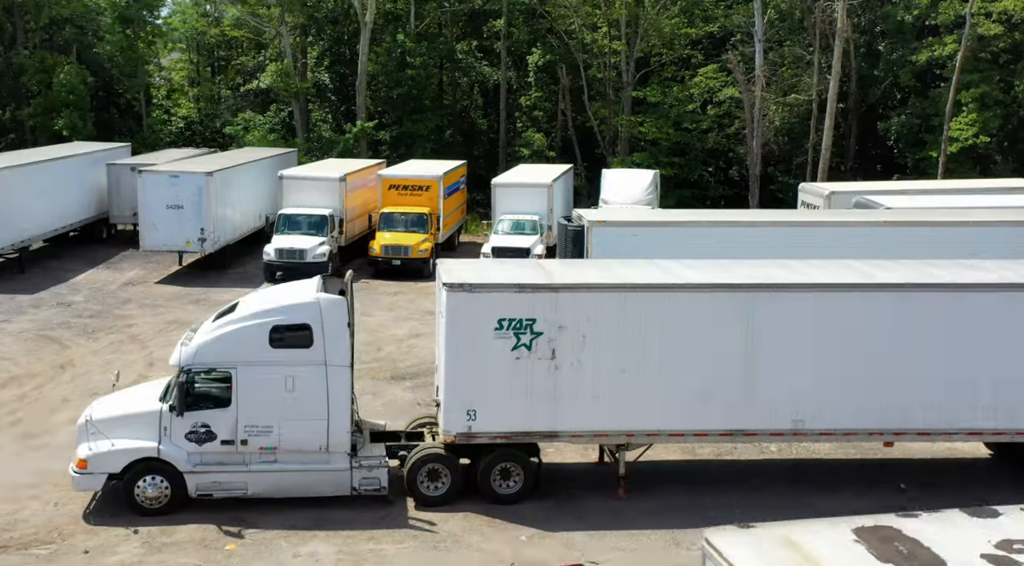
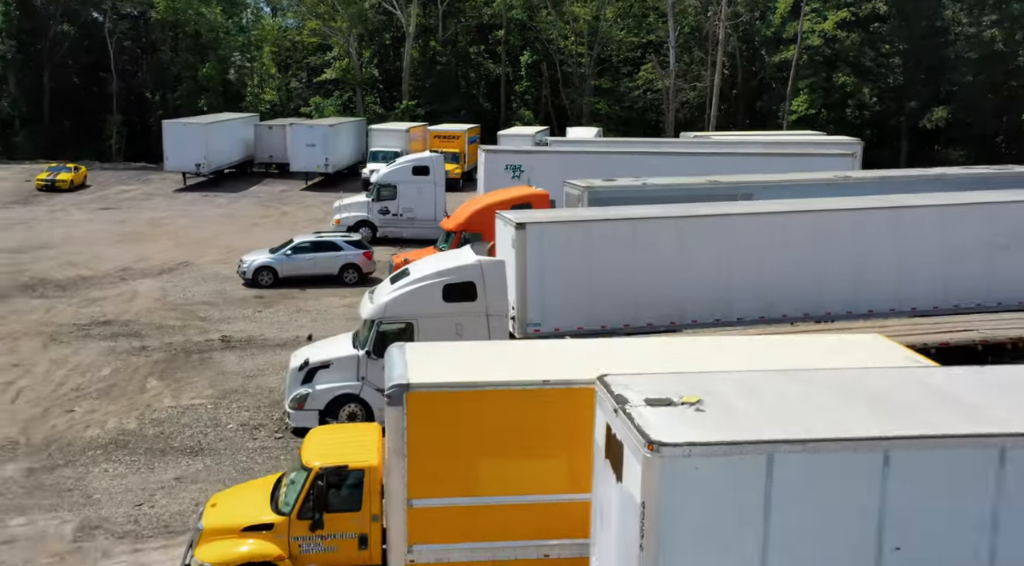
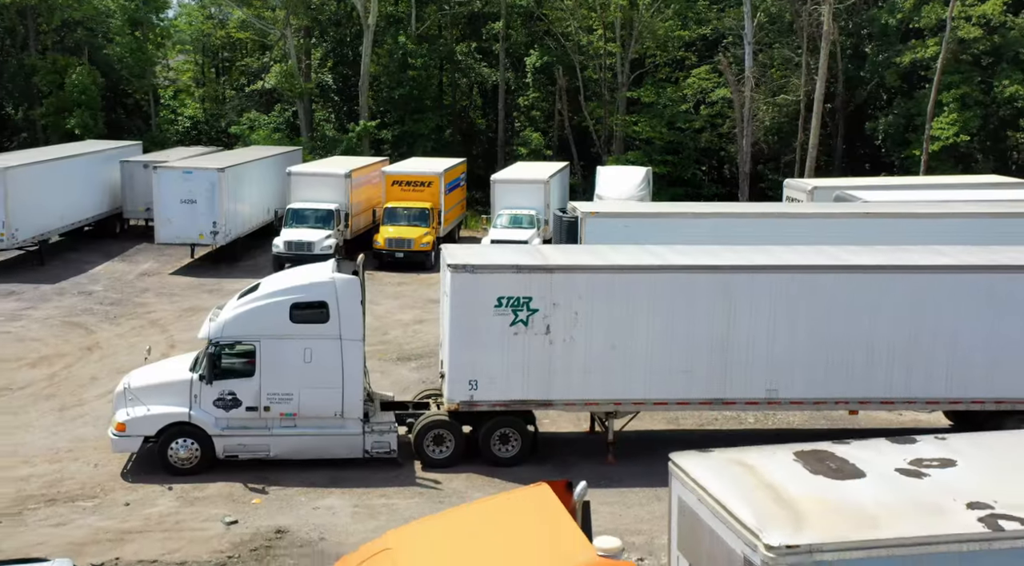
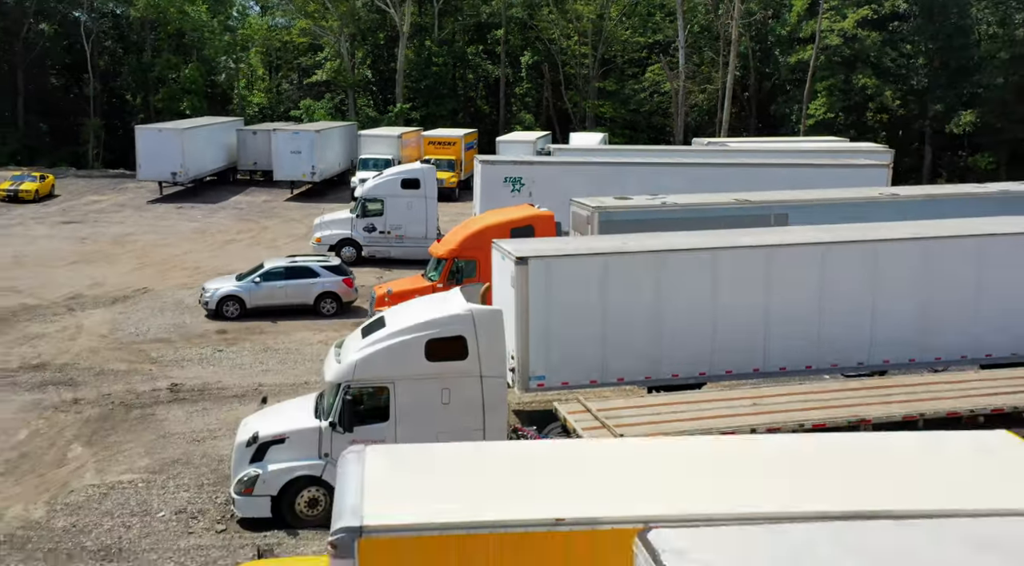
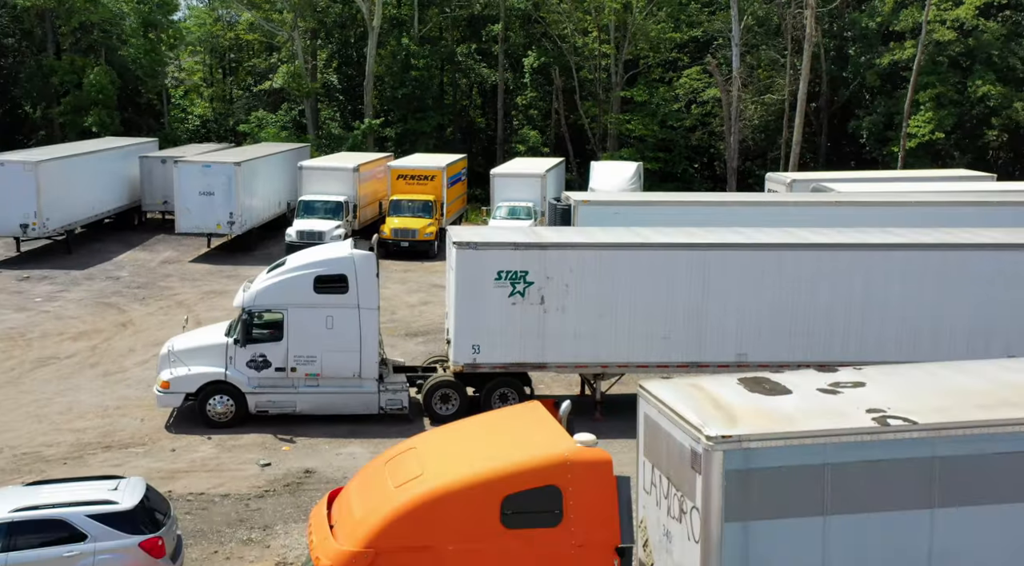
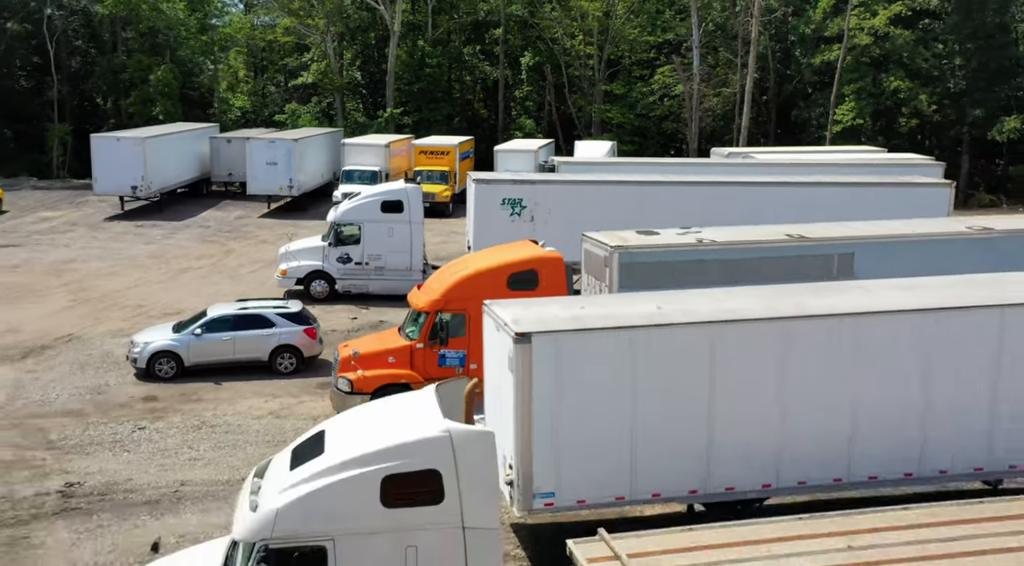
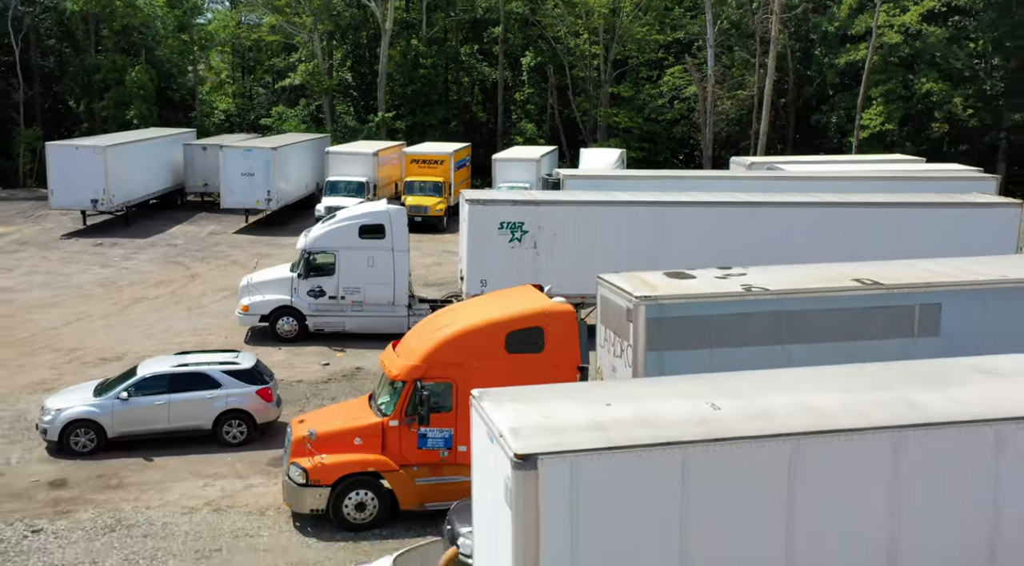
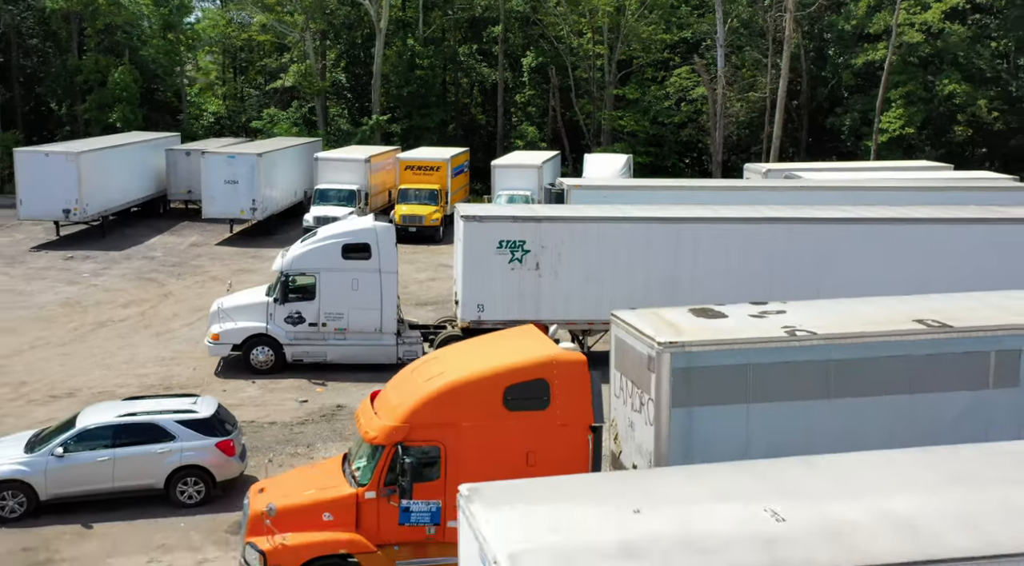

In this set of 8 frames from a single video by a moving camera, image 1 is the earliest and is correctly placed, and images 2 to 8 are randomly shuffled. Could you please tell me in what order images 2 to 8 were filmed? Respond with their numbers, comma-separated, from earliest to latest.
3, 5, 8, 7, 6, 4, 2
